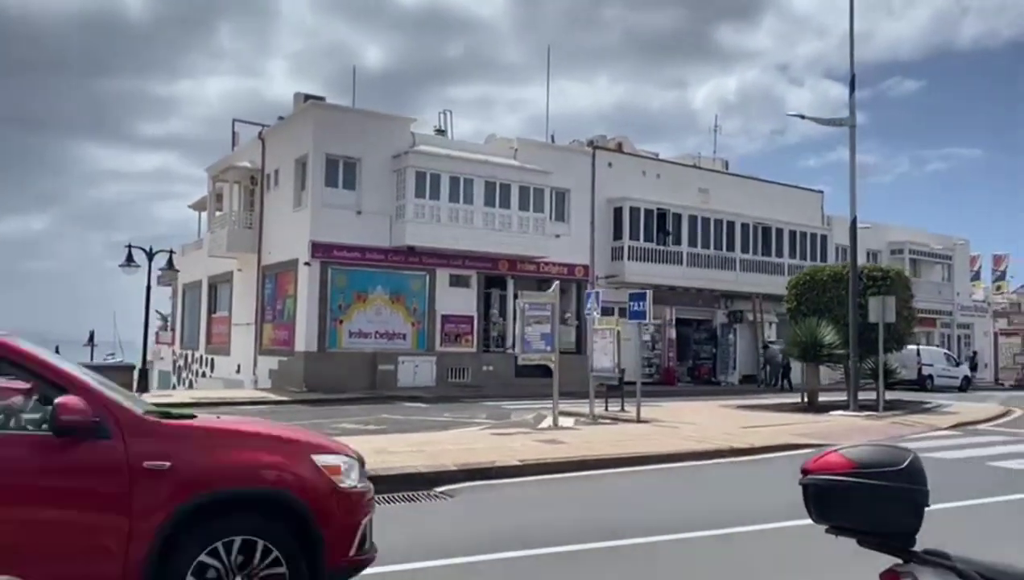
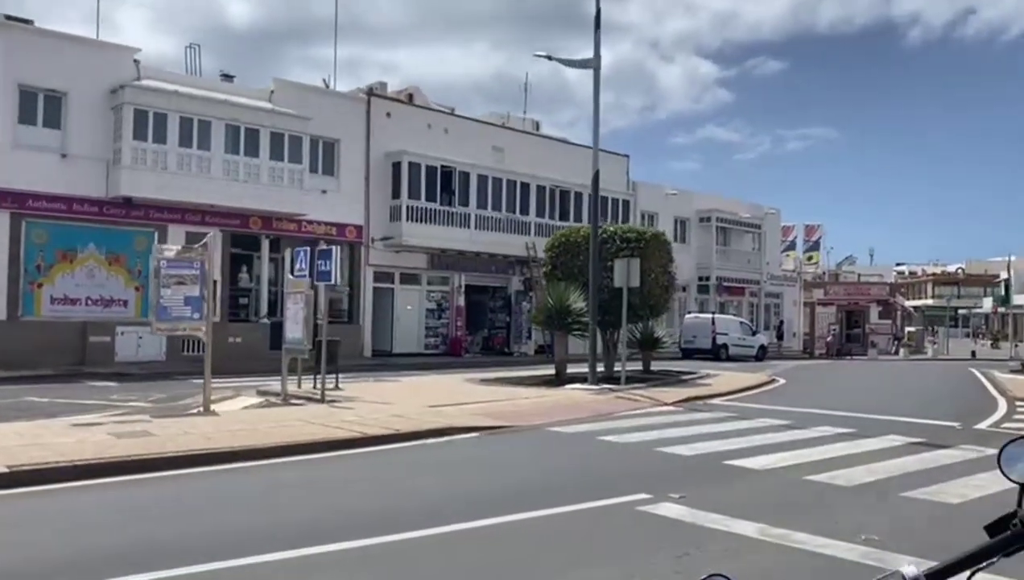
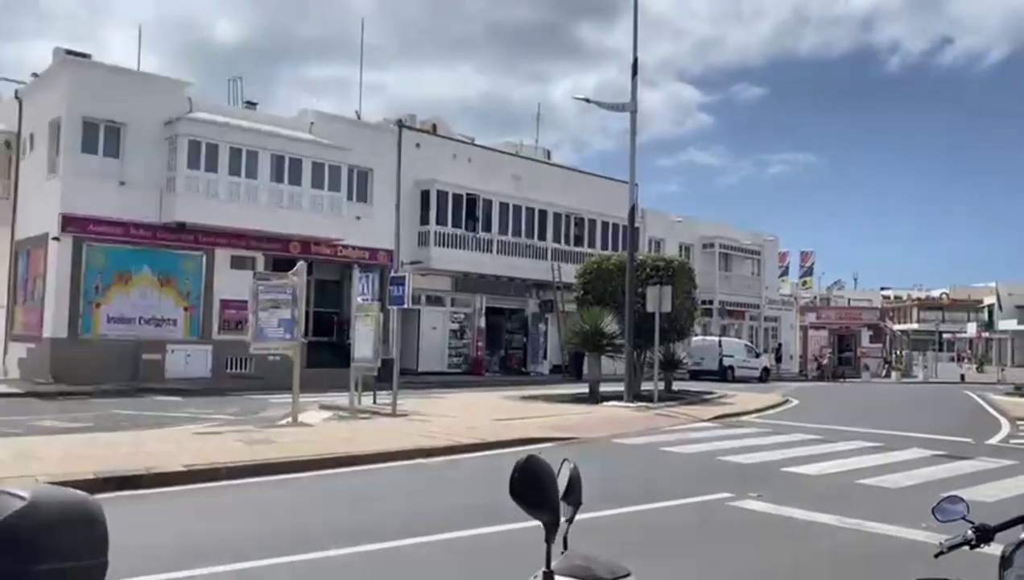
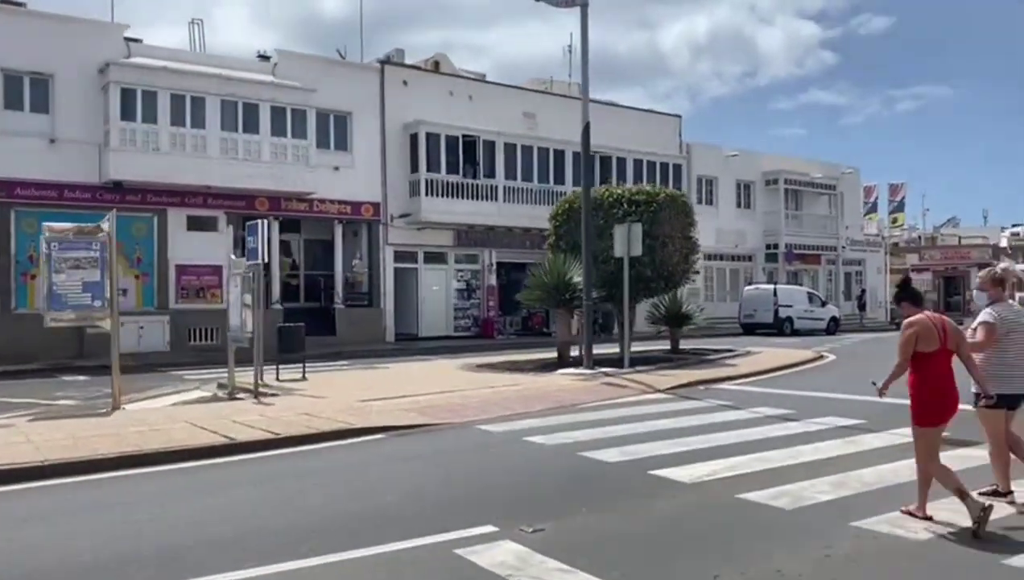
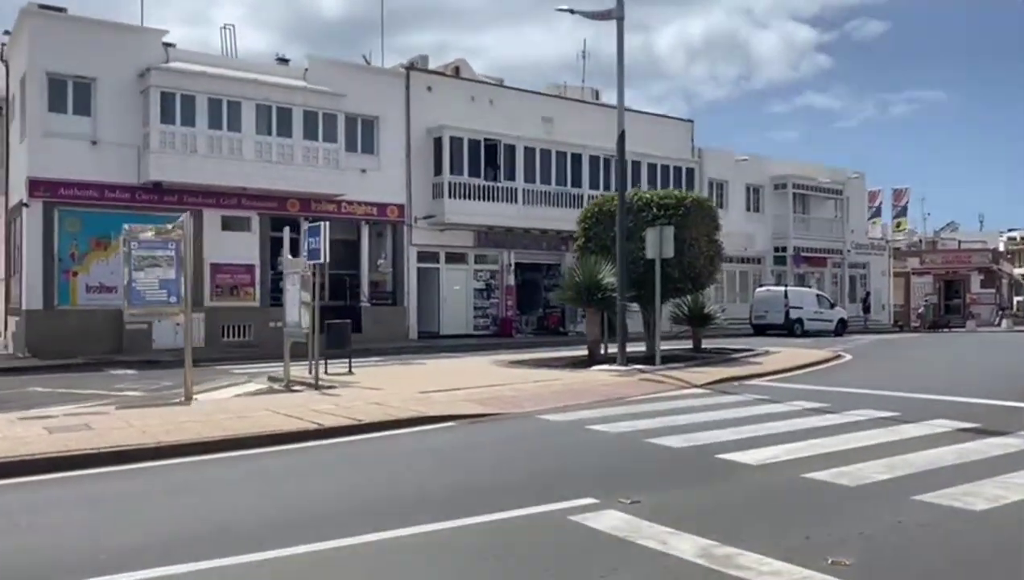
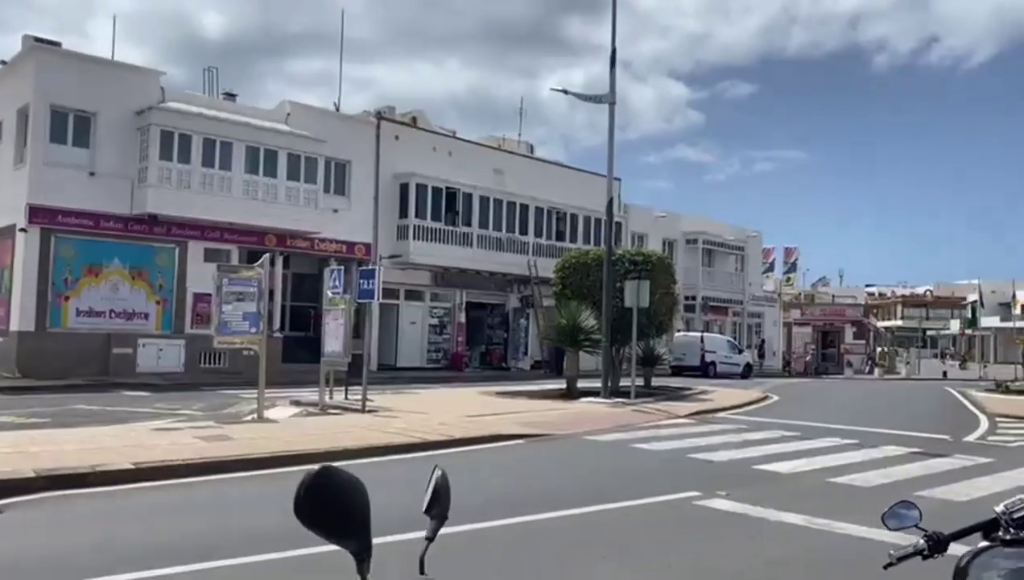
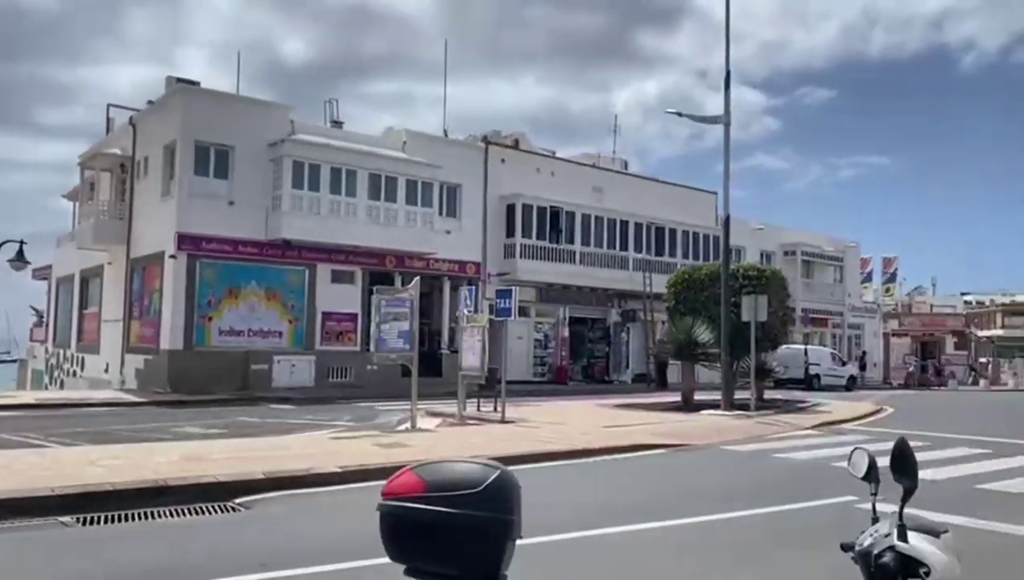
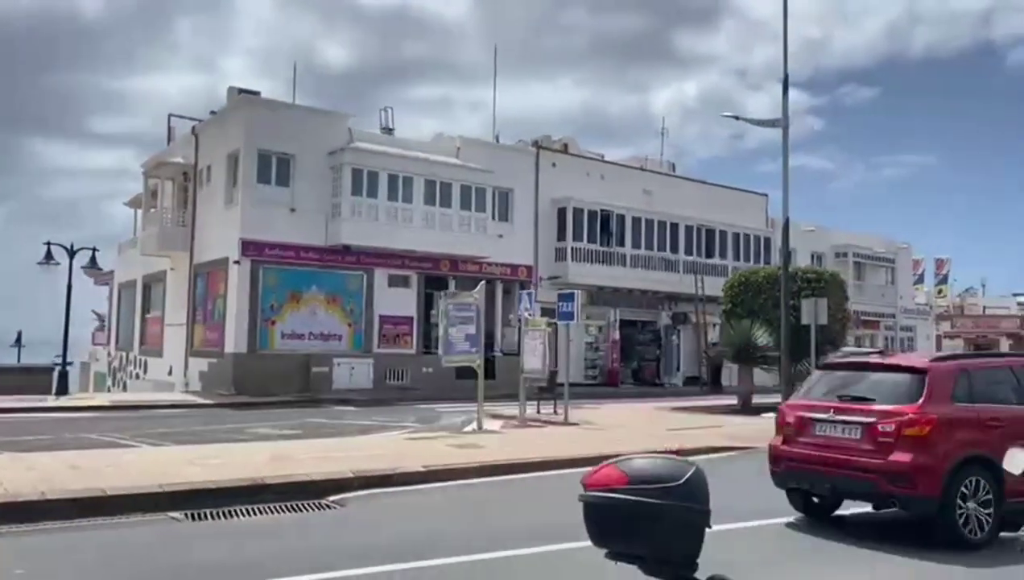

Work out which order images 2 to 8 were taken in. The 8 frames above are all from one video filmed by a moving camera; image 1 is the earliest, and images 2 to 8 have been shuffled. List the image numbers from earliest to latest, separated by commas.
8, 7, 3, 6, 2, 5, 4
